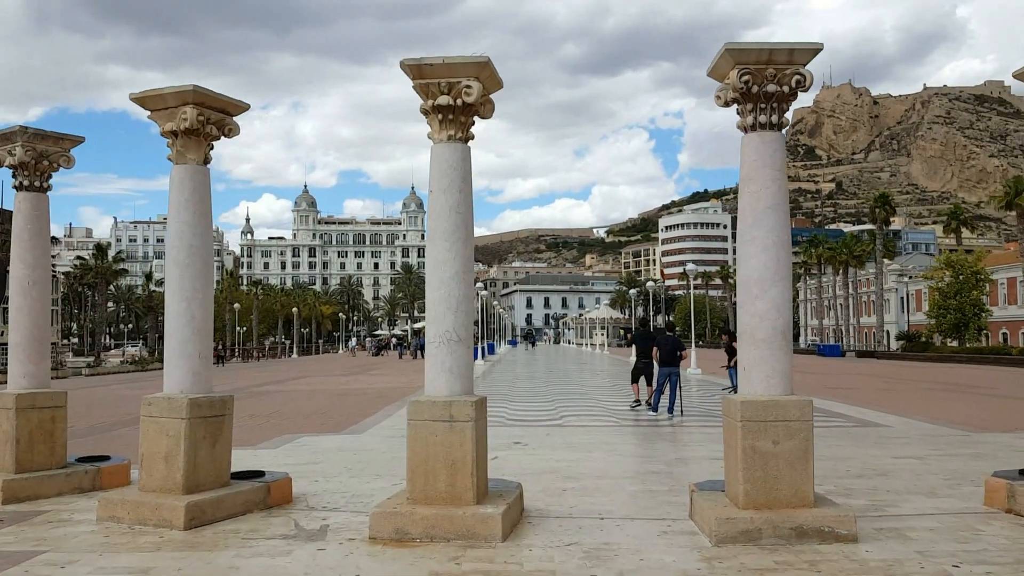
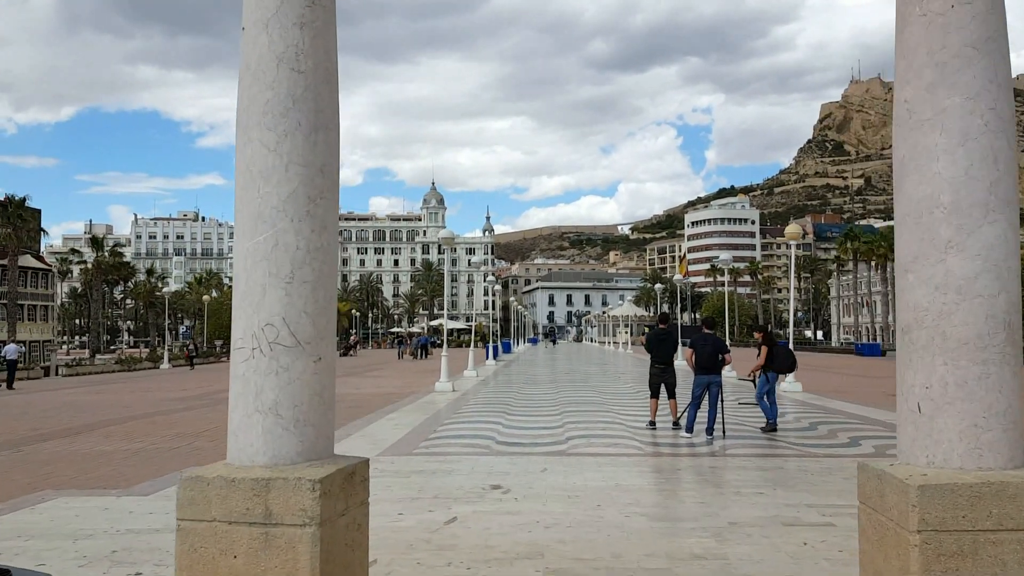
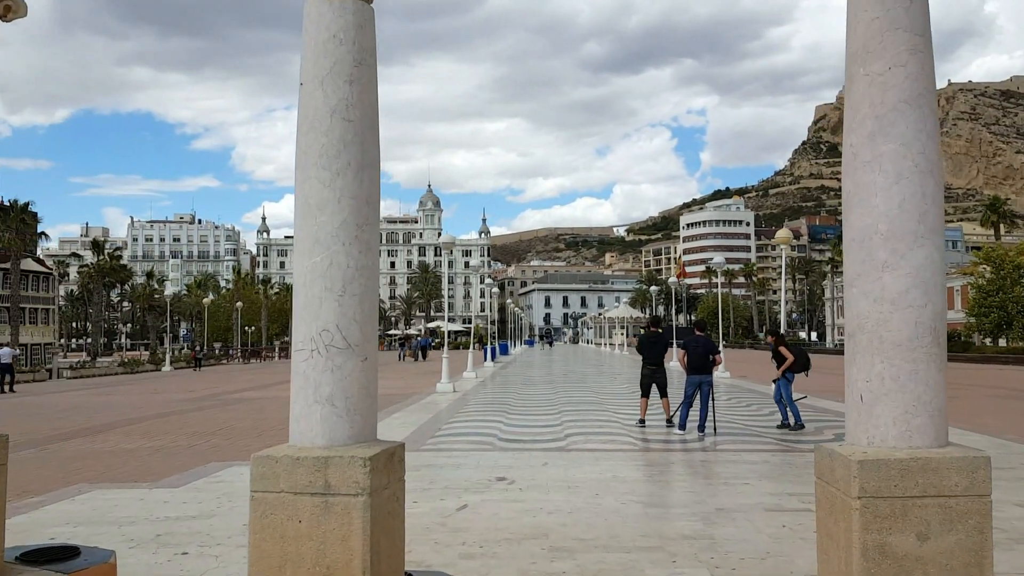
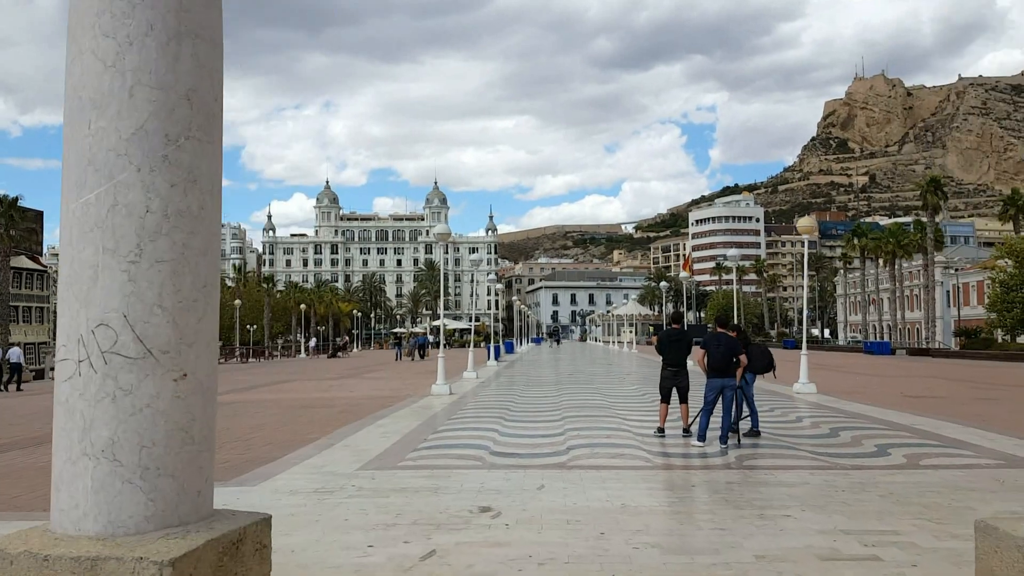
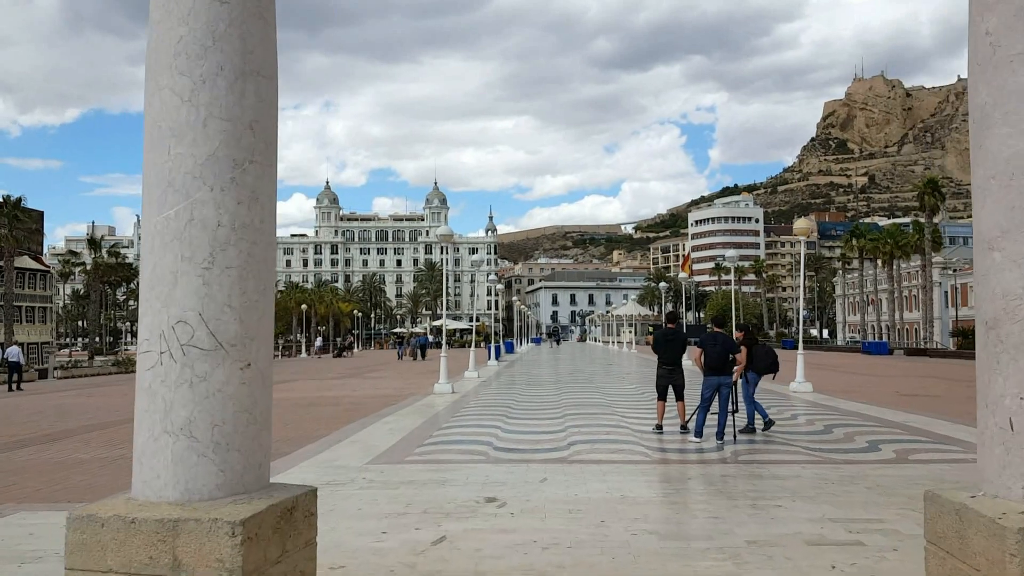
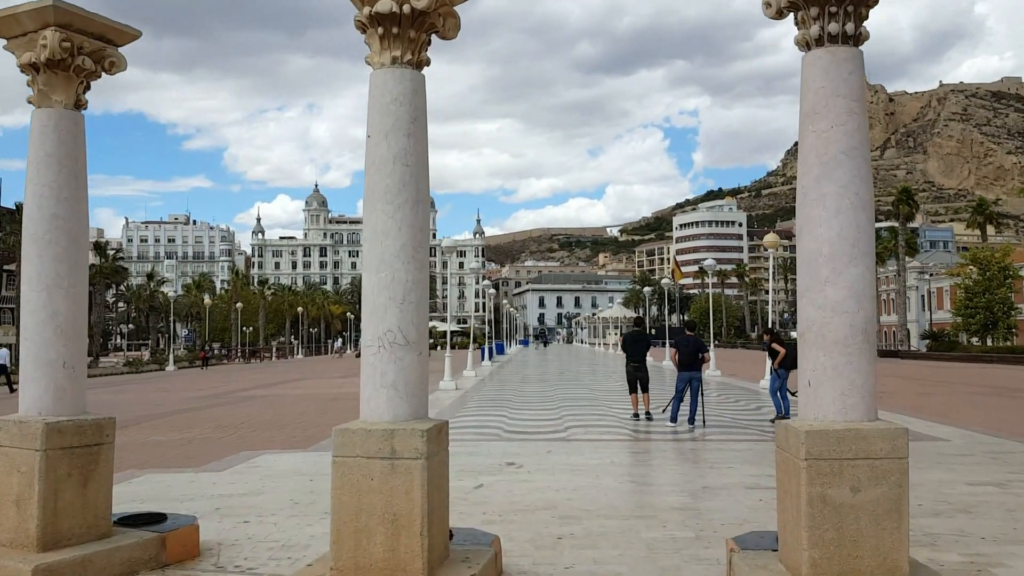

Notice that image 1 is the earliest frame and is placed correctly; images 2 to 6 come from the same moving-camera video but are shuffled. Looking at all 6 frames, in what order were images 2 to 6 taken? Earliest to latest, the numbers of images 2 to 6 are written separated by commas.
6, 3, 2, 5, 4
